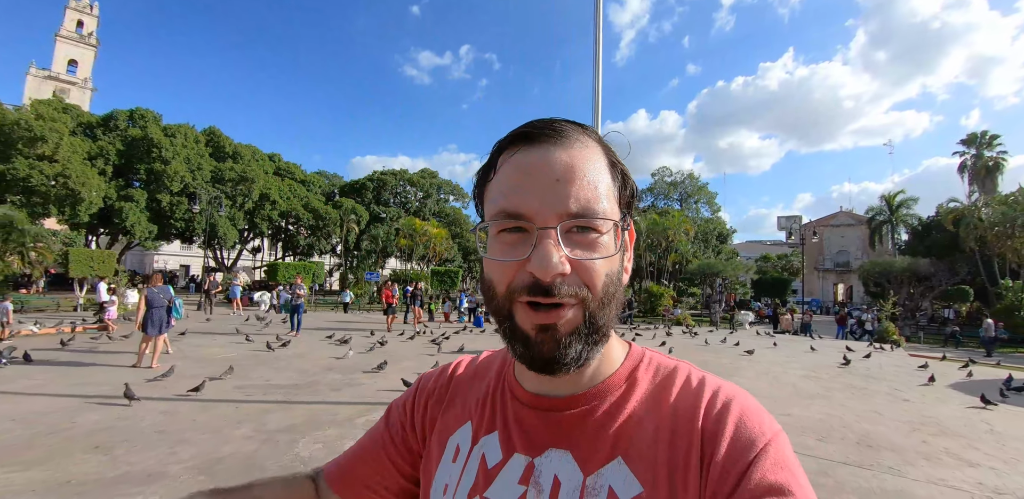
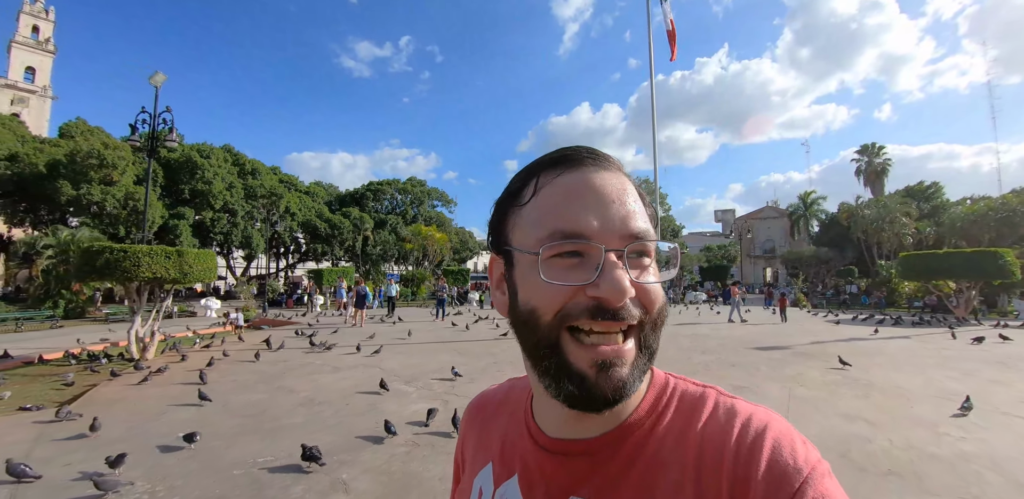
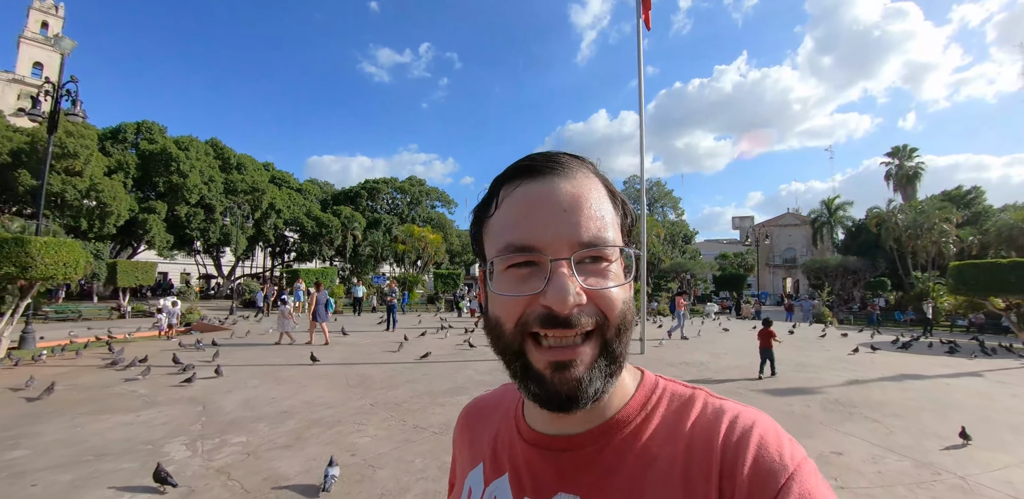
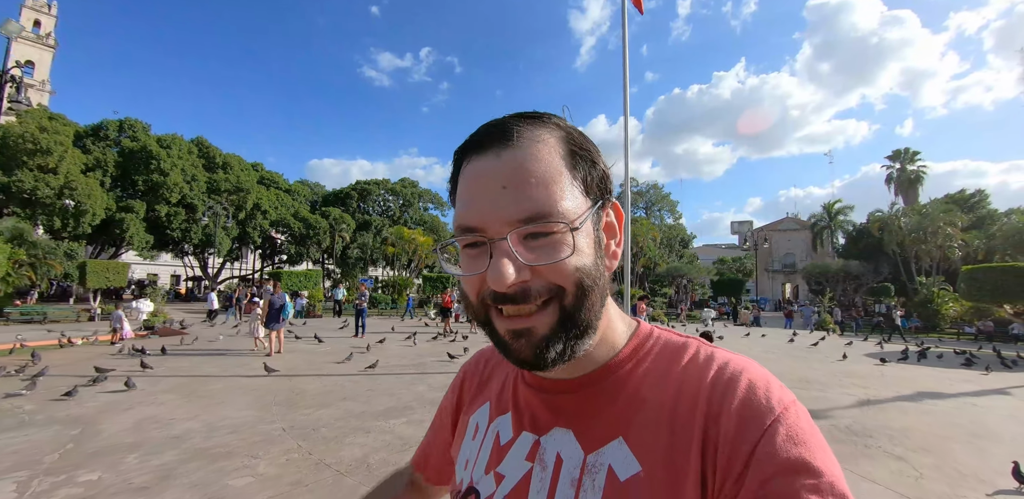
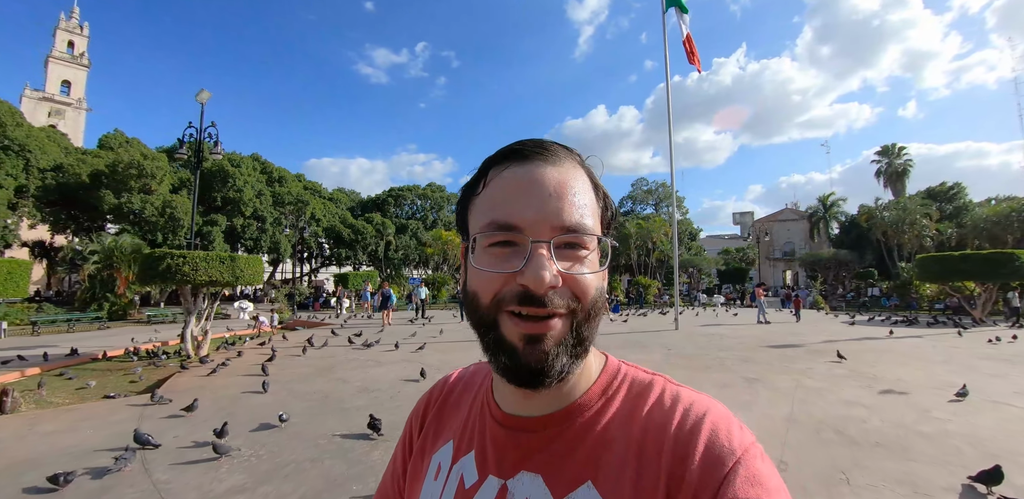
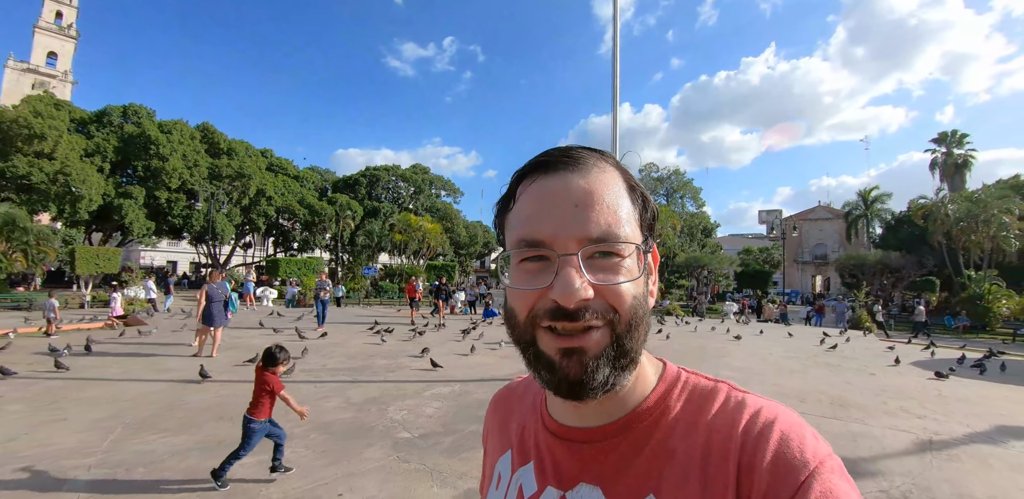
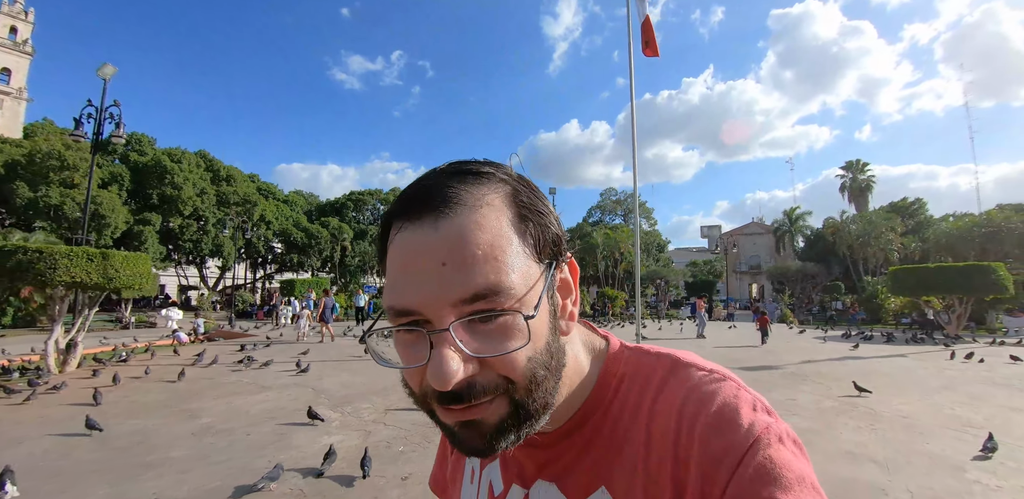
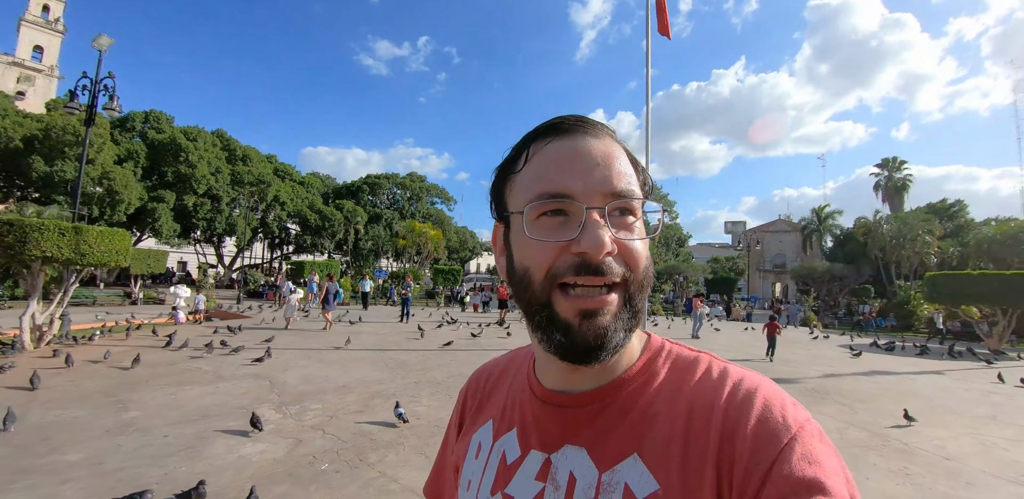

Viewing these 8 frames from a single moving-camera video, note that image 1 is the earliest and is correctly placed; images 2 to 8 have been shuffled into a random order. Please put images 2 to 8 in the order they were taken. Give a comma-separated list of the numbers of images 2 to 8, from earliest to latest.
6, 4, 3, 8, 7, 2, 5
